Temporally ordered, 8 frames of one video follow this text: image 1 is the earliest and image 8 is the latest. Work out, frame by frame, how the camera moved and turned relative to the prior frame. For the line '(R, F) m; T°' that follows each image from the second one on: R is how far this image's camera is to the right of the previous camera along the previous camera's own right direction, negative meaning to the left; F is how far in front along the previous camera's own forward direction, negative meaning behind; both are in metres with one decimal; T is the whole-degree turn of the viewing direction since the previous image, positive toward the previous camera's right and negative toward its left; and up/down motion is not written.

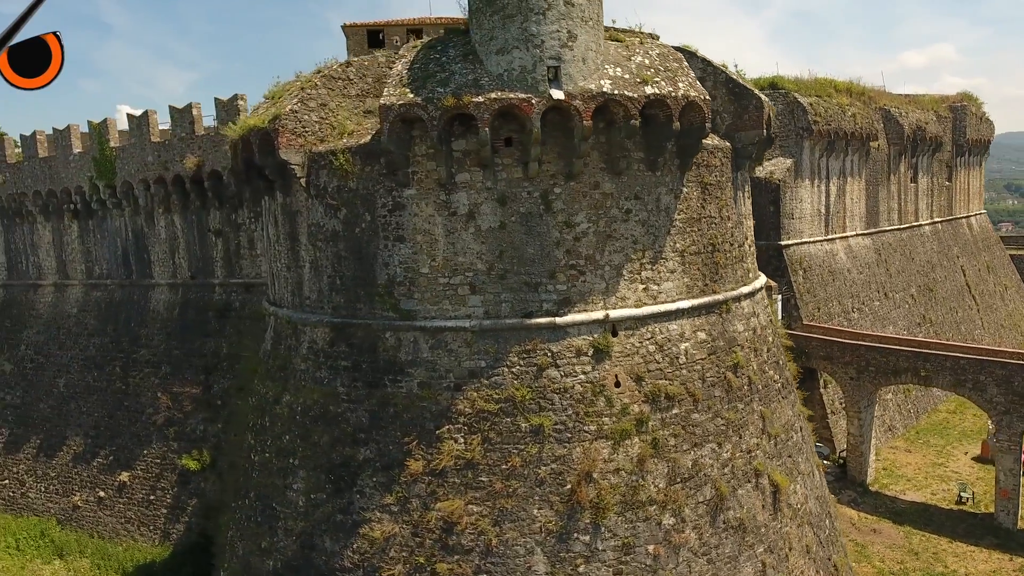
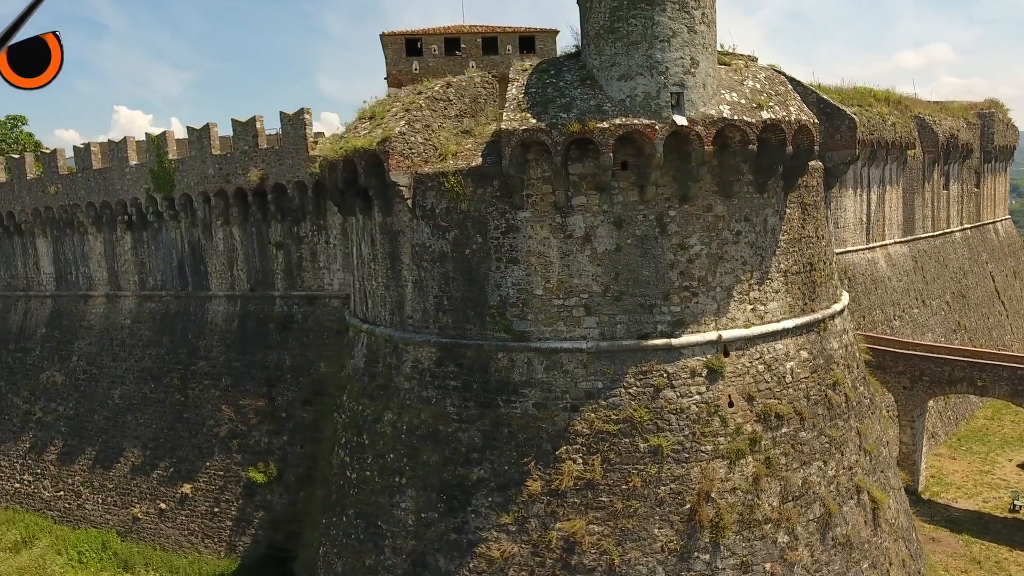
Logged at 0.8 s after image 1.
(-1.7, -0.1) m; 0°
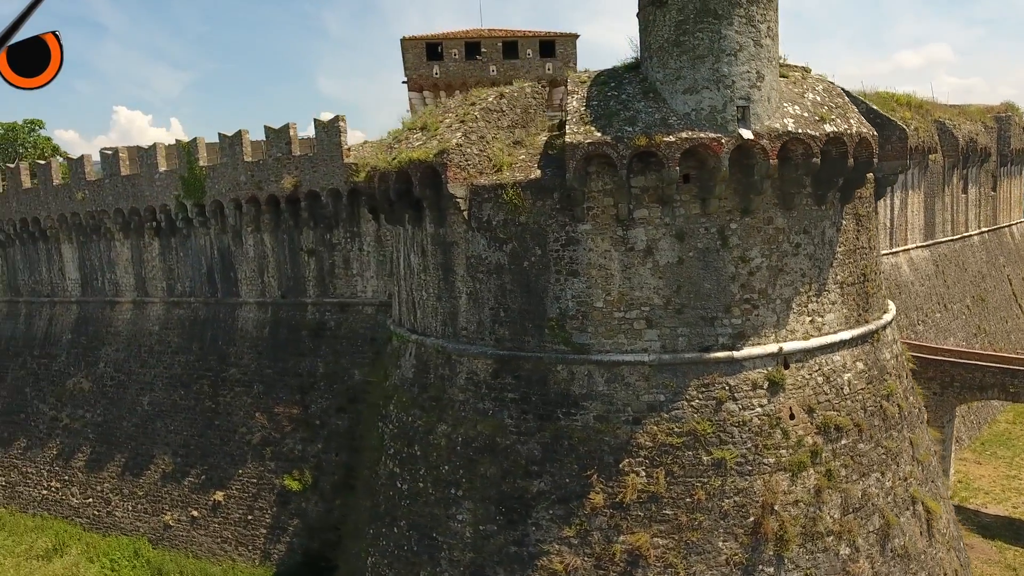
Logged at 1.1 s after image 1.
(-0.9, 0.0) m; 0°
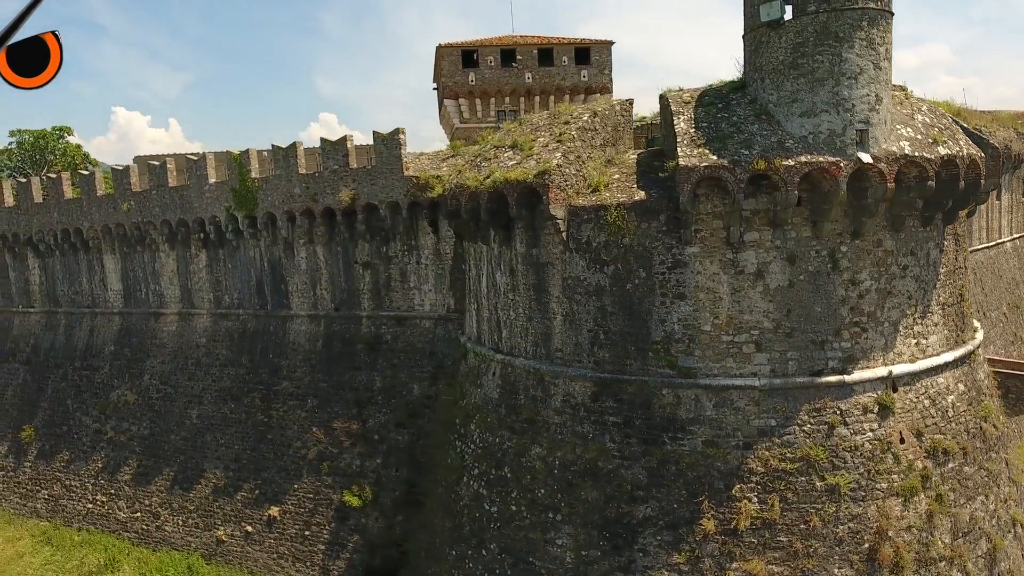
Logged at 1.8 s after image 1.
(-1.5, +0.1) m; 0°
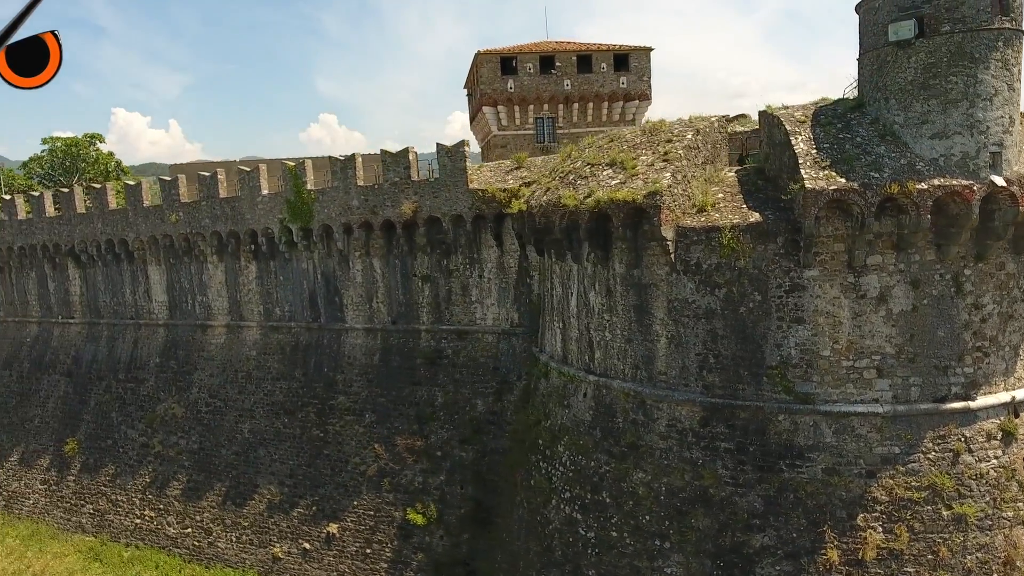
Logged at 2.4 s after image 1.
(-1.6, +0.2) m; 0°
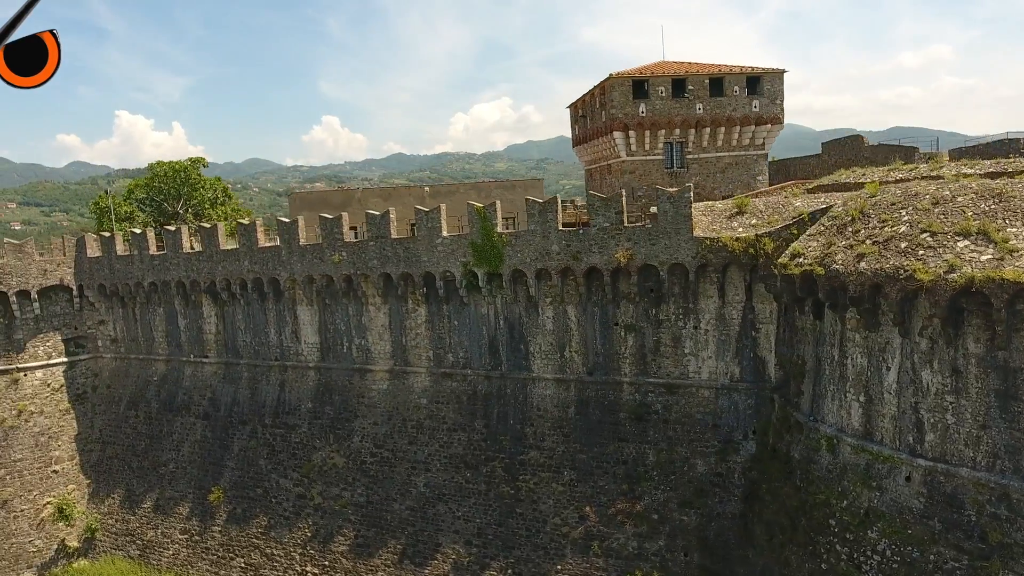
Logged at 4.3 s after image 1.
(-5.0, +0.9) m; 0°
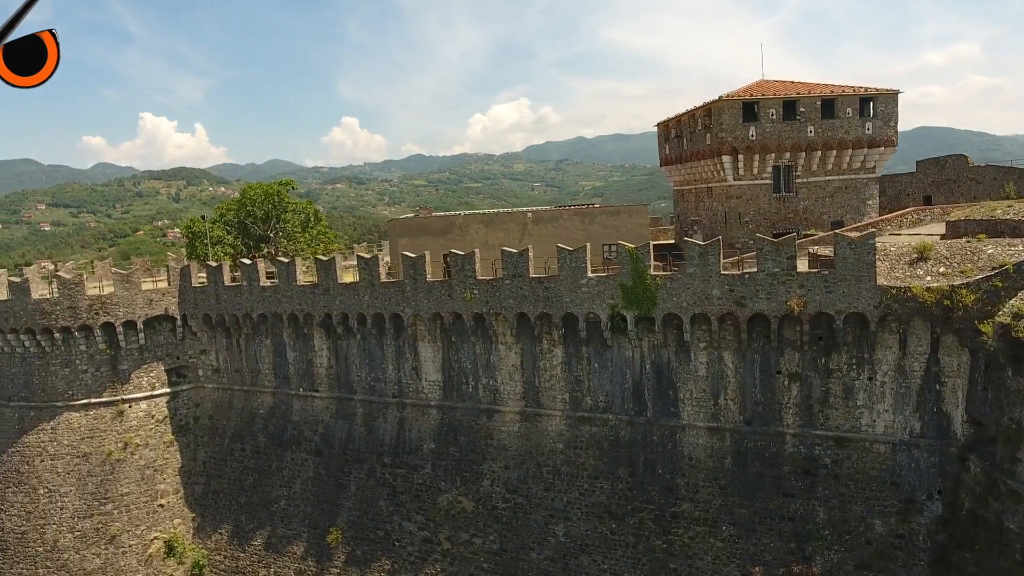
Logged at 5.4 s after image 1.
(-3.3, +0.6) m; -1°
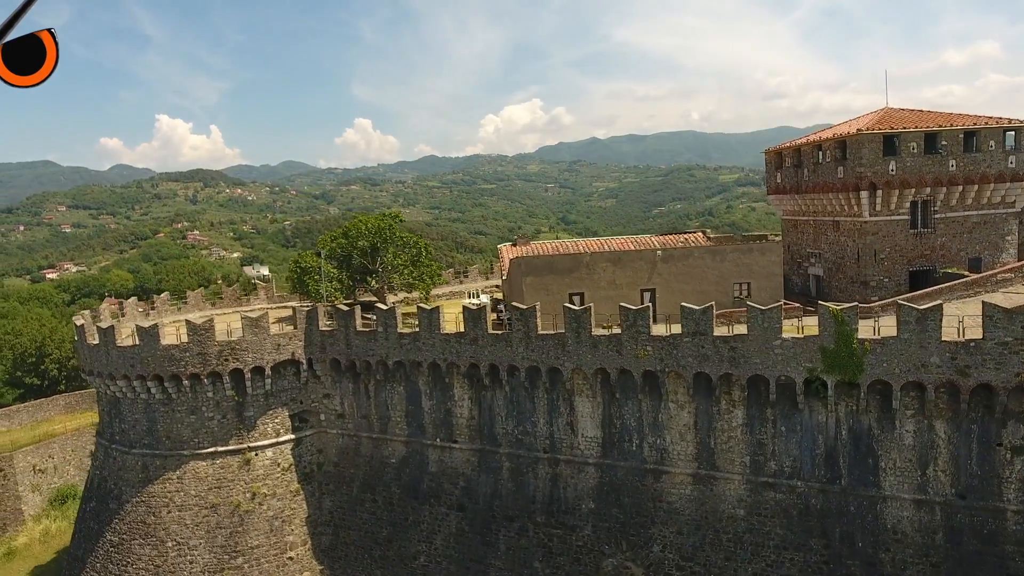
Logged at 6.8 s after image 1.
(-4.2, +0.8) m; -1°
